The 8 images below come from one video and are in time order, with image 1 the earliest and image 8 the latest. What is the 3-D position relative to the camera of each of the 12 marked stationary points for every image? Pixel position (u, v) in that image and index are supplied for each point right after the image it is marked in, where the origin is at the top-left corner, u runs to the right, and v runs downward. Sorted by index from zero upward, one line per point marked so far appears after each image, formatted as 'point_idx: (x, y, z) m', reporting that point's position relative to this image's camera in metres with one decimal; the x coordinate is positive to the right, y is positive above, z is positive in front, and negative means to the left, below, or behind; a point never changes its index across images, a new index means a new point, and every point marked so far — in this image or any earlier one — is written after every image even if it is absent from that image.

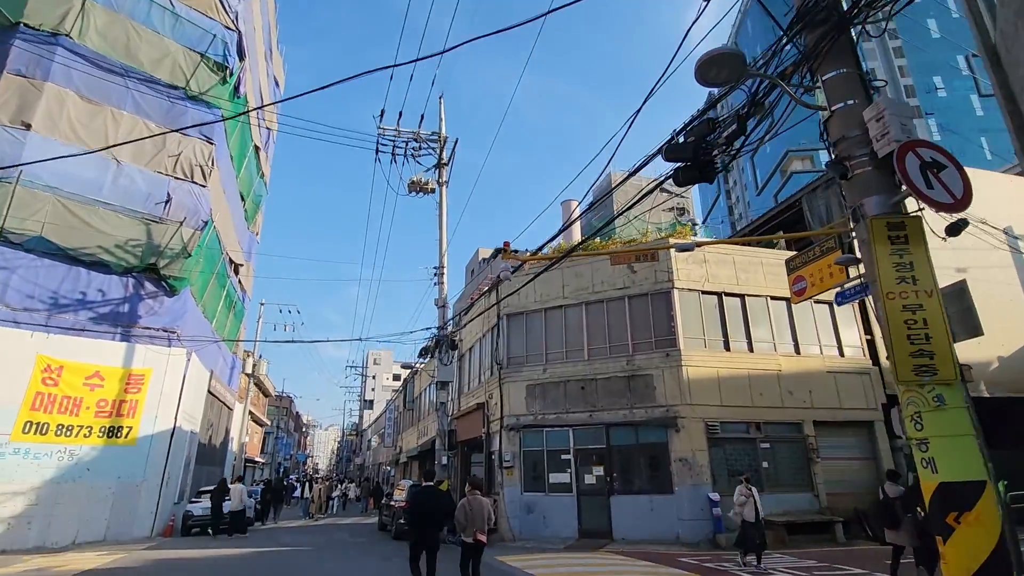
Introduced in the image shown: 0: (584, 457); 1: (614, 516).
0: (+2.2, -5.2, +16.2) m
1: (+2.9, -6.5, +15.3) m
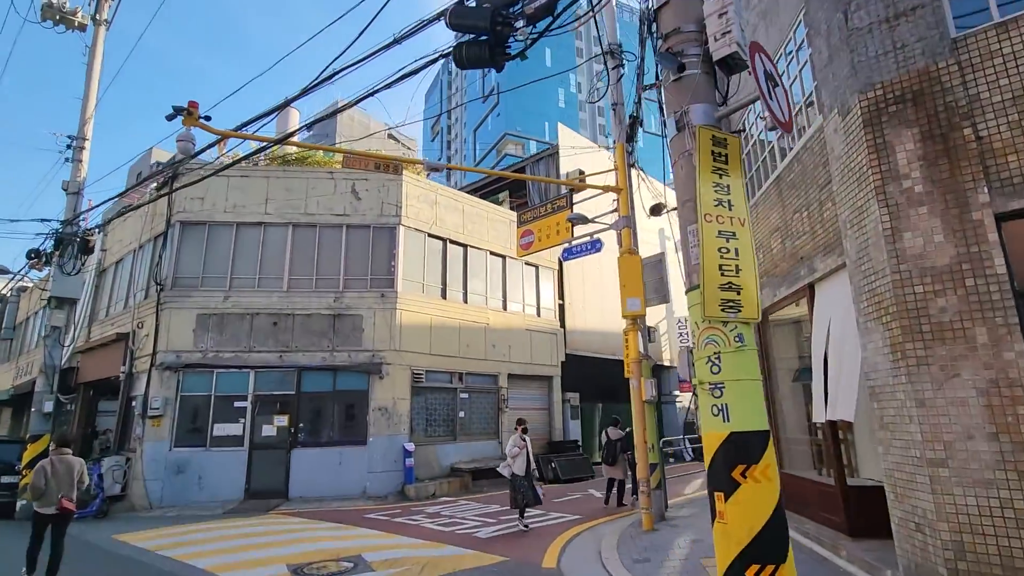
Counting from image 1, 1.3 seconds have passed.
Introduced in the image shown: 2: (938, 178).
0: (-6.3, -3.0, +13.5) m
1: (-5.4, -4.5, +13.2) m
2: (+3.9, +1.0, +4.9) m
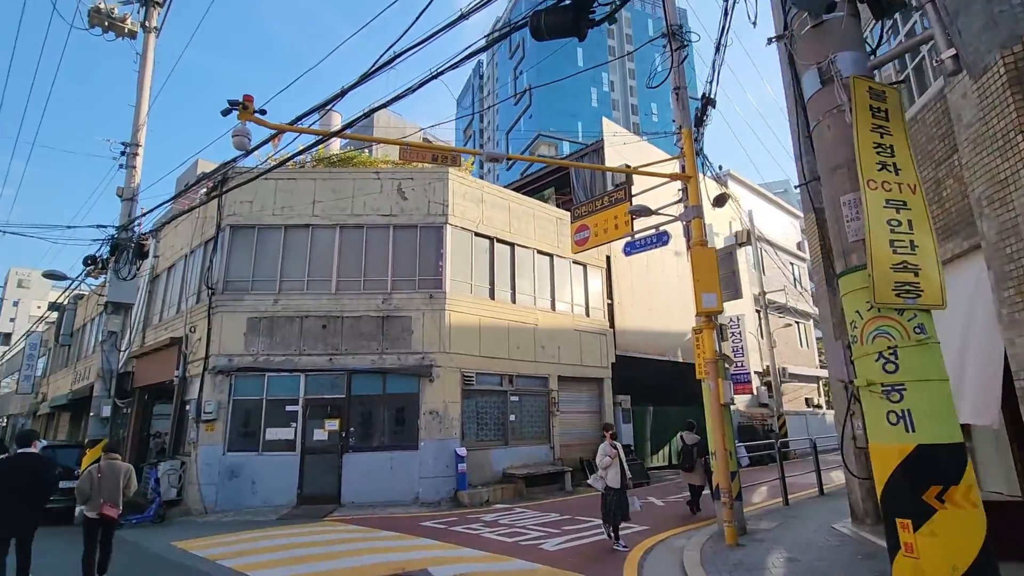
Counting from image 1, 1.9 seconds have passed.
0: (-4.9, -3.0, +13.3) m
1: (-4.1, -4.6, +12.9) m
2: (+4.7, +1.2, +4.1) m
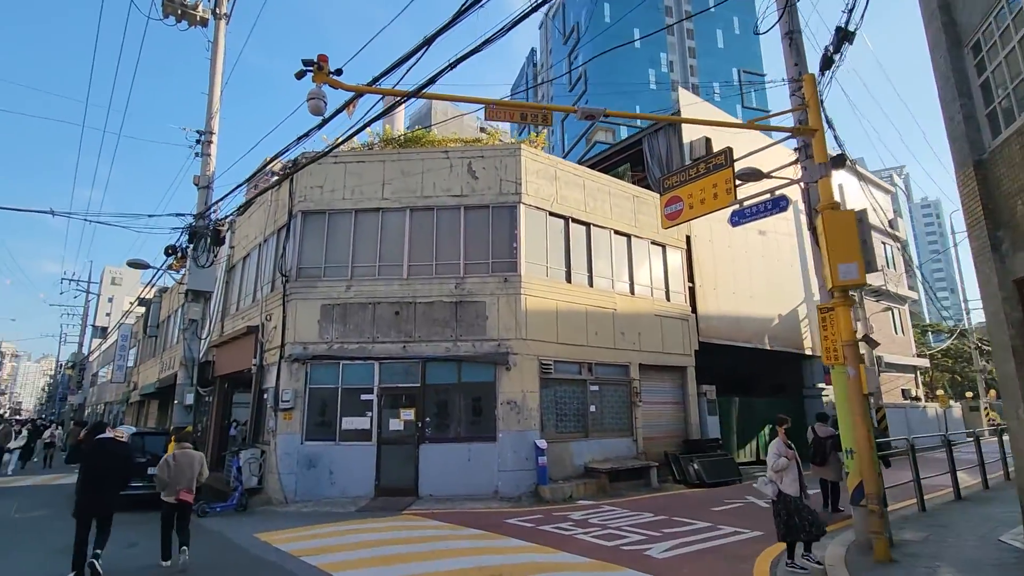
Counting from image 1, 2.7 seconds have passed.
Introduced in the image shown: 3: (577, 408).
0: (-2.9, -2.7, +12.9) m
1: (-2.1, -4.2, +12.5) m
2: (+5.6, +1.5, +2.7) m
3: (+1.7, -3.1, +13.9) m
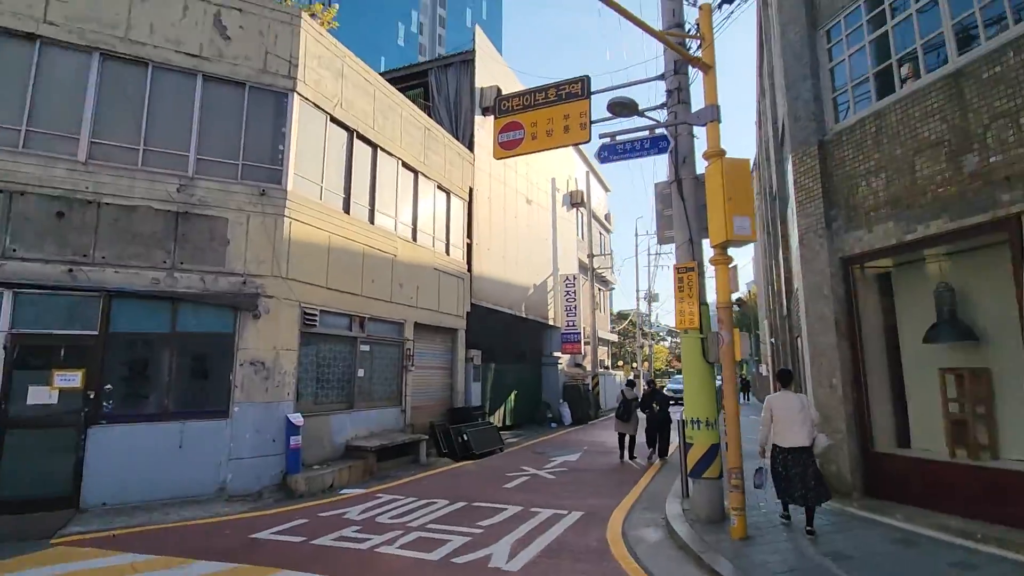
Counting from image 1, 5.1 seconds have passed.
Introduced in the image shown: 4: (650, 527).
0: (-6.9, -0.9, +7.7) m
1: (-6.2, -2.6, +7.8) m
2: (+6.0, +1.6, +3.1) m
3: (-3.5, -1.7, +10.9) m
4: (+1.9, -3.2, +7.1) m
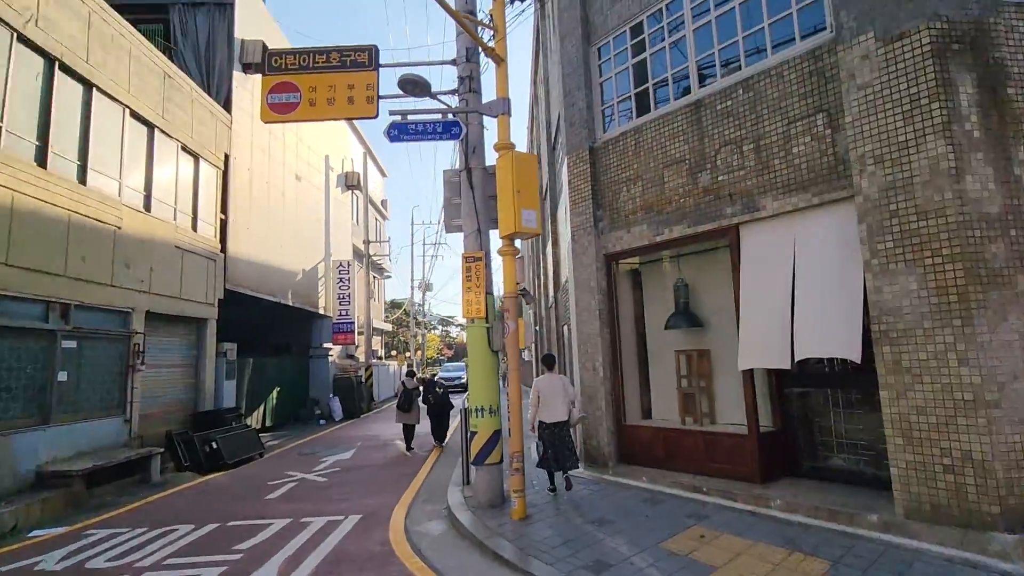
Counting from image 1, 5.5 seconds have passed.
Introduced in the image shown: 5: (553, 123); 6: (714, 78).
0: (-9.2, -0.6, +3.9) m
1: (-8.6, -2.2, +4.3) m
2: (+4.5, +1.5, +4.9) m
3: (-7.4, -1.4, +8.2) m
4: (-1.0, -3.0, +7.0) m
5: (+0.9, +3.5, +11.2) m
6: (+2.7, +2.8, +7.1) m
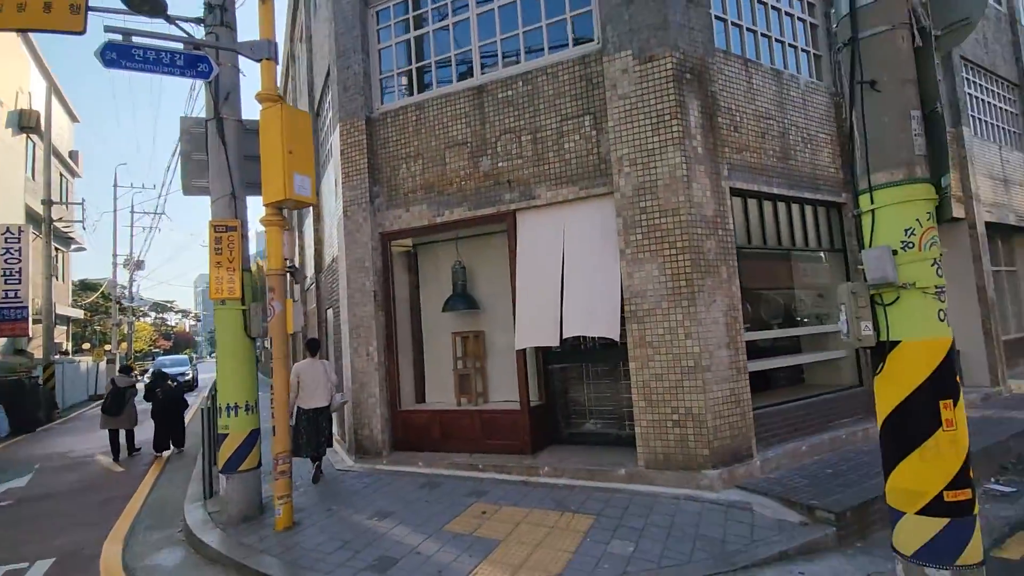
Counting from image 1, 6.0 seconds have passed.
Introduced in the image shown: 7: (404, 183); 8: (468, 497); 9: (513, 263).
0: (-9.6, -0.3, -0.8) m
1: (-9.3, -1.9, -0.2) m
2: (+2.3, +1.7, +6.2) m
3: (-9.9, -1.0, +3.8) m
4: (-3.7, -2.8, +5.6) m
5: (-3.7, +3.9, +10.2) m
6: (-0.2, +3.0, +7.2) m
7: (-1.5, +1.5, +7.6) m
8: (-0.5, -2.3, +6.0) m
9: (0.0, +0.3, +6.9) m
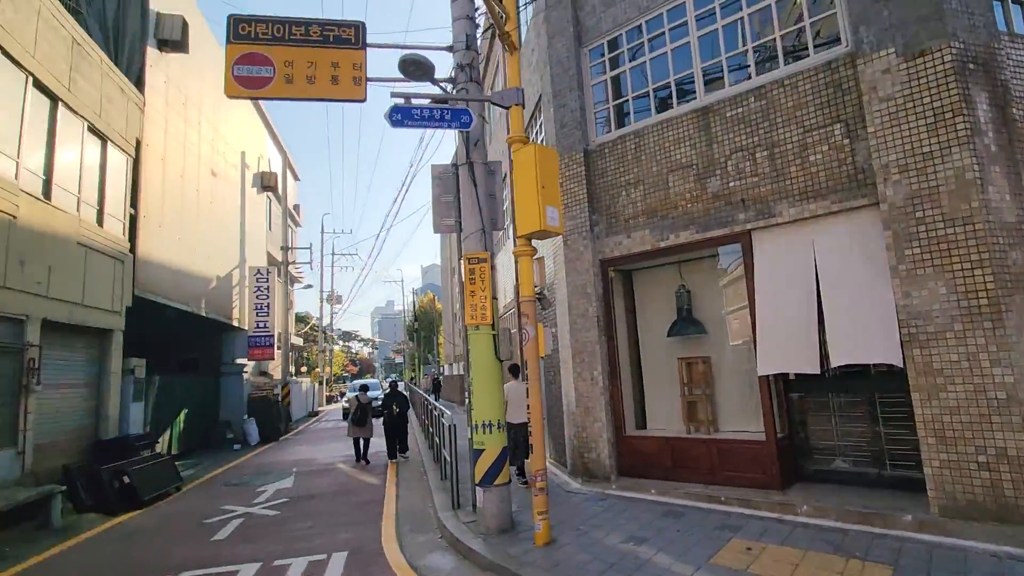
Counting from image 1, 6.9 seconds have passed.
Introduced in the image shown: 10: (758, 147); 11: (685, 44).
0: (-8.4, -0.5, +1.8) m
1: (-7.9, -2.1, +2.2) m
2: (+4.9, +1.5, +5.3) m
3: (-7.4, -1.4, +6.3) m
4: (-0.9, -3.1, +6.2) m
5: (+0.2, +3.3, +10.9) m
6: (+2.8, +2.7, +7.1) m
7: (+1.6, +1.1, +7.7) m
8: (+2.2, -2.6, +5.7) m
9: (+2.9, 0.0, +6.6) m
10: (+3.0, +1.7, +6.6) m
11: (+2.4, +3.4, +7.5) m
